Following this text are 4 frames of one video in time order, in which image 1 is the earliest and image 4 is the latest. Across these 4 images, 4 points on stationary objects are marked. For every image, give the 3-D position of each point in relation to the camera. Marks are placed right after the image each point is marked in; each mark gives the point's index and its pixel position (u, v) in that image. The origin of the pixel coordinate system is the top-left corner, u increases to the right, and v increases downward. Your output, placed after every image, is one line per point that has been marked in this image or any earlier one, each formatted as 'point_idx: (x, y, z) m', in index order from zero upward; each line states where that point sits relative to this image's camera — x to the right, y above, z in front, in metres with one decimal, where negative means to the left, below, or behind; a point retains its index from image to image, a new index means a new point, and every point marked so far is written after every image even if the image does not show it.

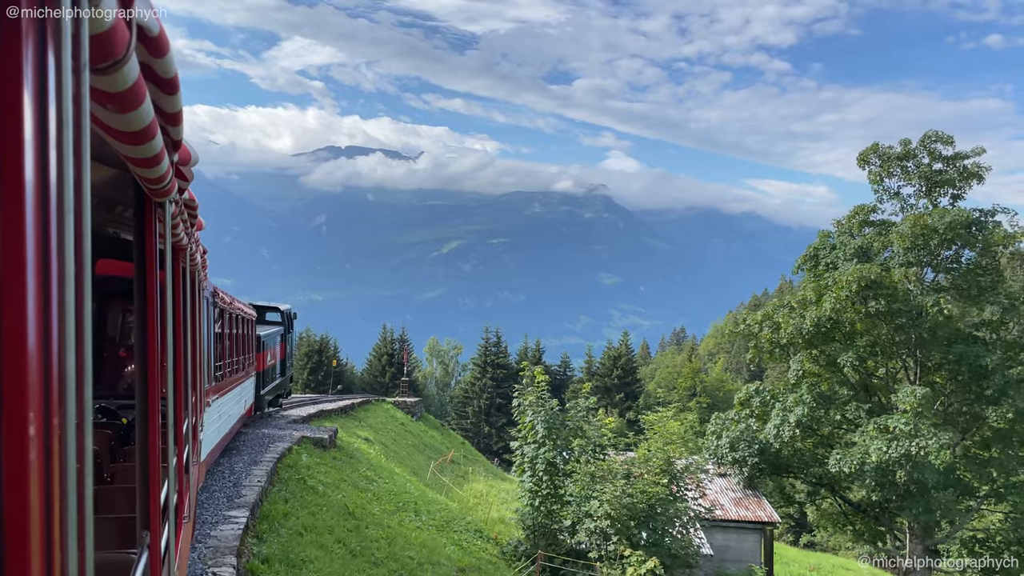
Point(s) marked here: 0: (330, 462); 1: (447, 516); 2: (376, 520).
0: (-5.4, -5.5, +18.9) m
1: (-1.8, -7.3, +19.2) m
2: (-3.2, -6.0, +15.5) m
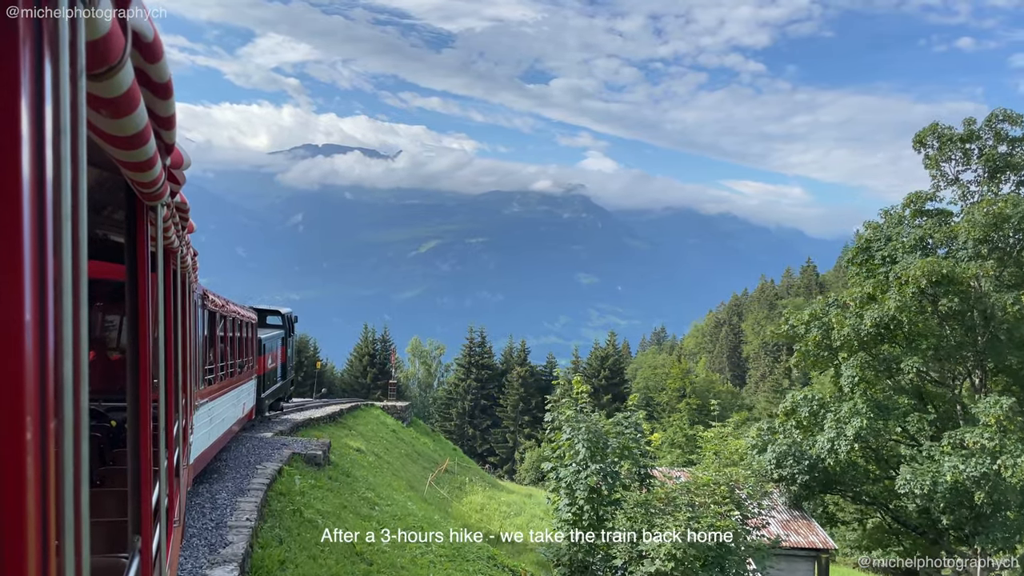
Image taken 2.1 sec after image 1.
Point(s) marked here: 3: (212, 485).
0: (-5.2, -5.4, +17.2) m
1: (-1.5, -7.3, +17.7) m
2: (-2.9, -6.0, +13.9) m
3: (-7.3, -4.8, +15.0) m
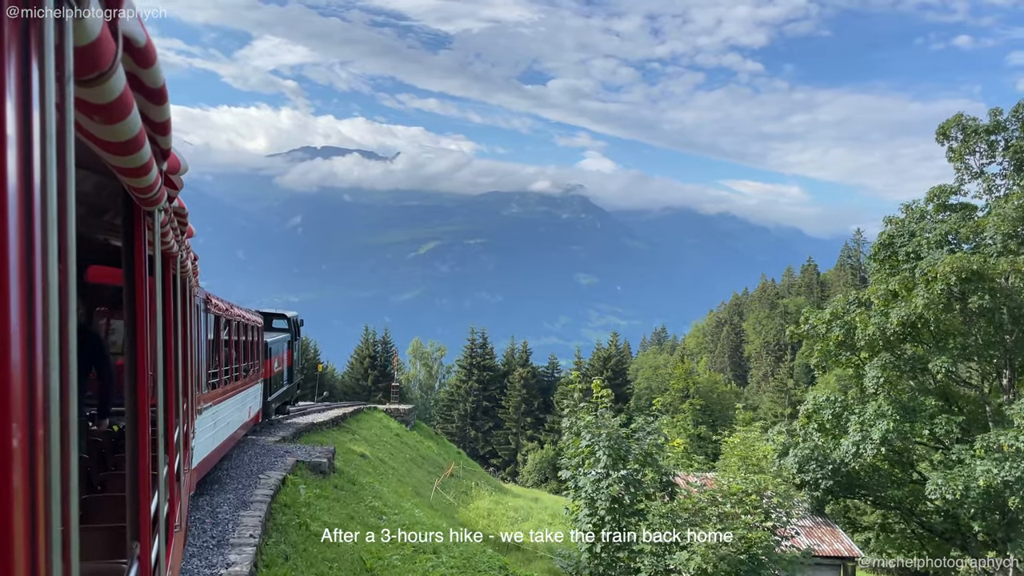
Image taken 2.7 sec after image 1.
0: (-4.9, -5.5, +16.8) m
1: (-1.3, -7.3, +17.3) m
2: (-2.6, -6.0, +13.6) m
3: (-7.0, -4.9, +14.6) m
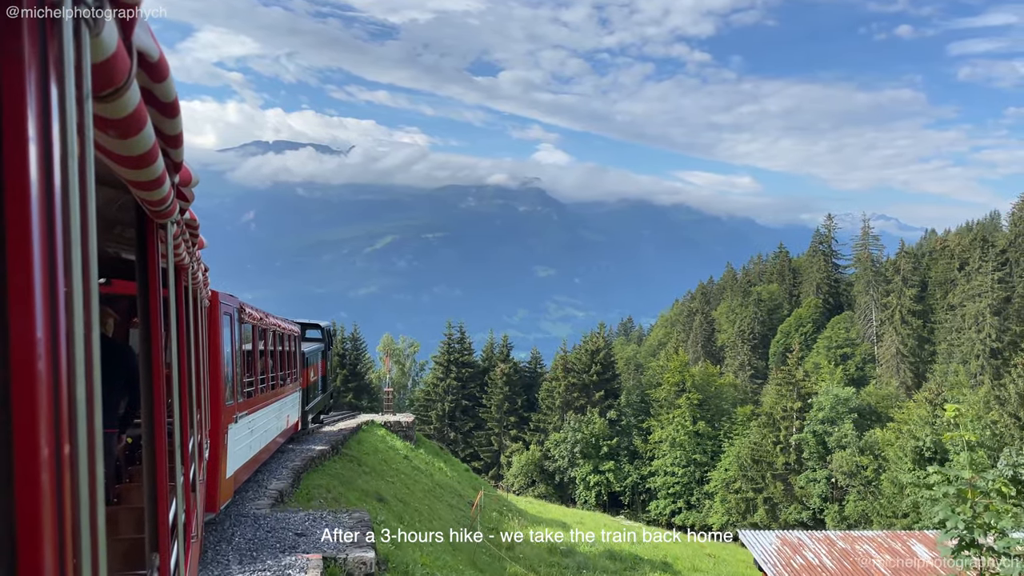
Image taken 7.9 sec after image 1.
0: (-3.2, -5.6, +13.2) m
1: (+0.4, -7.3, +14.0) m
2: (-0.7, -6.0, +10.2) m
3: (-5.2, -5.0, +10.9) m
